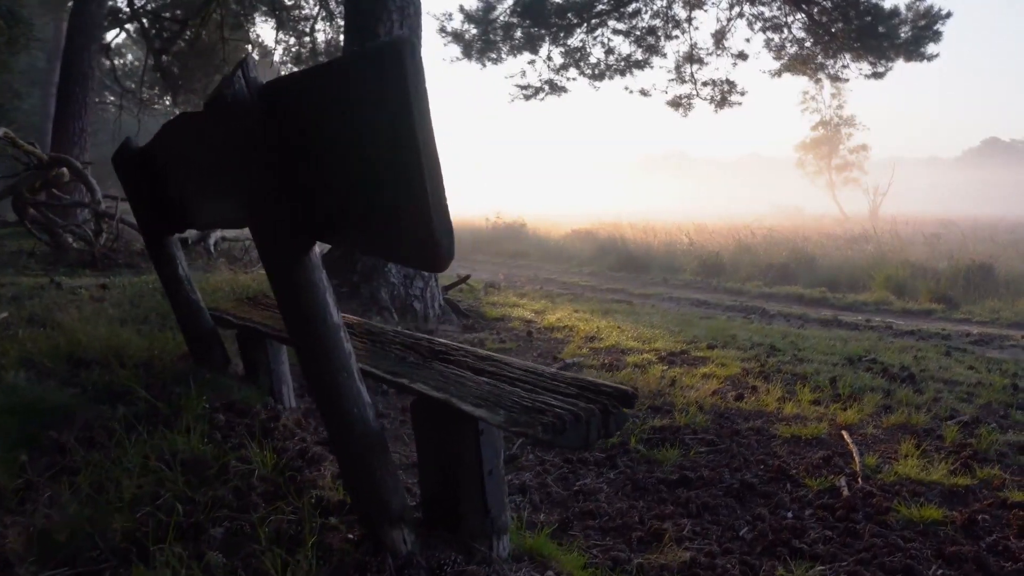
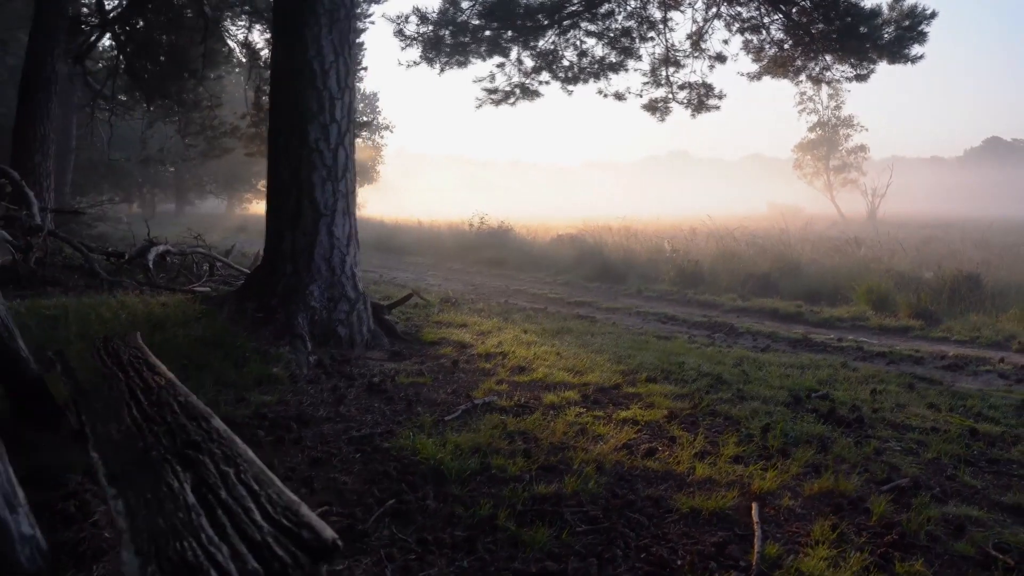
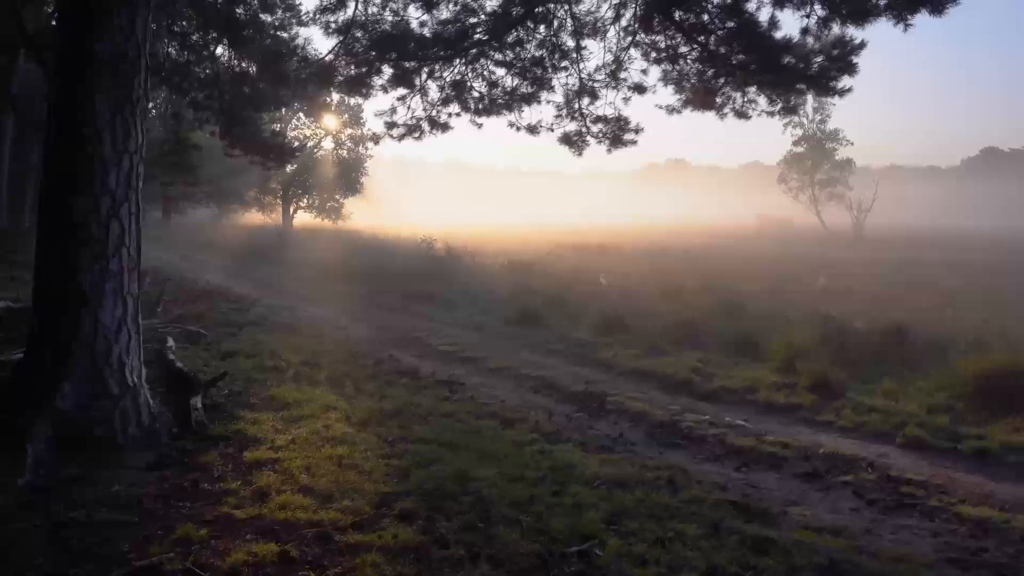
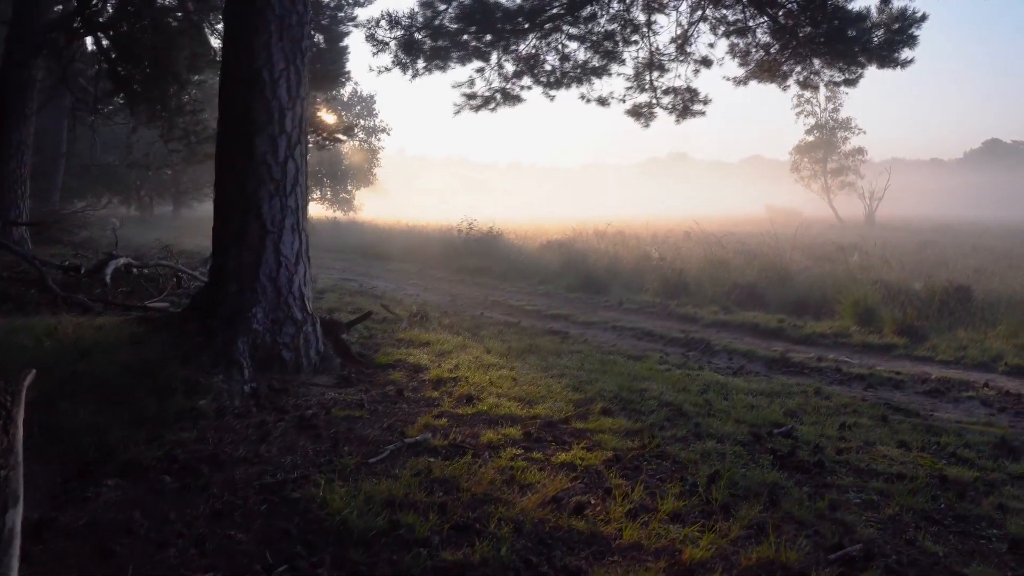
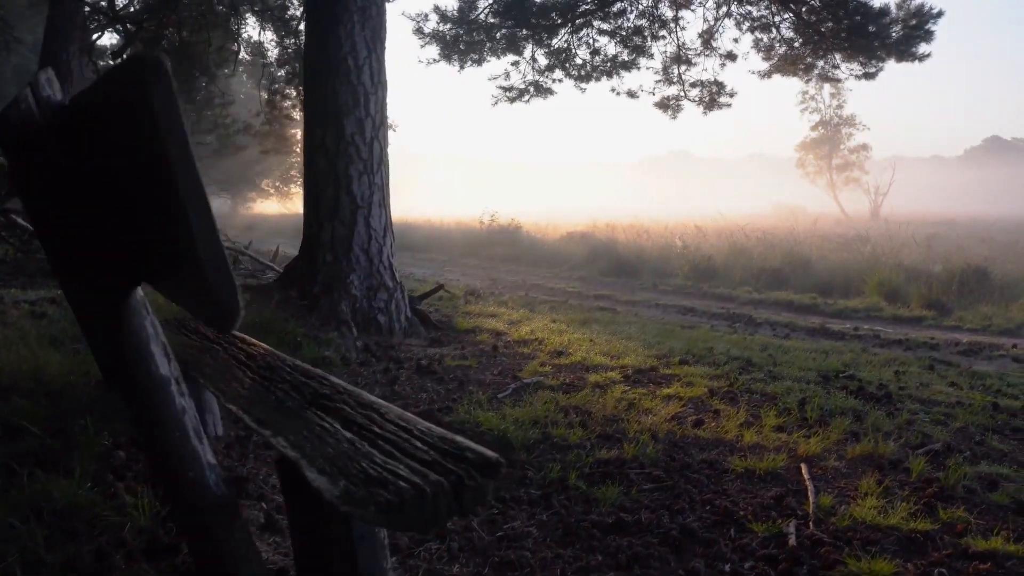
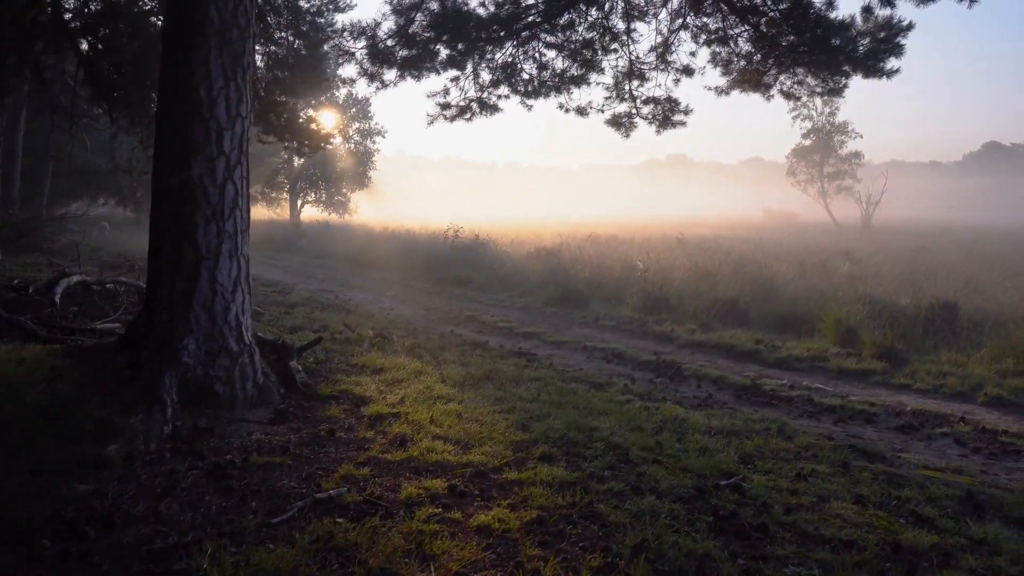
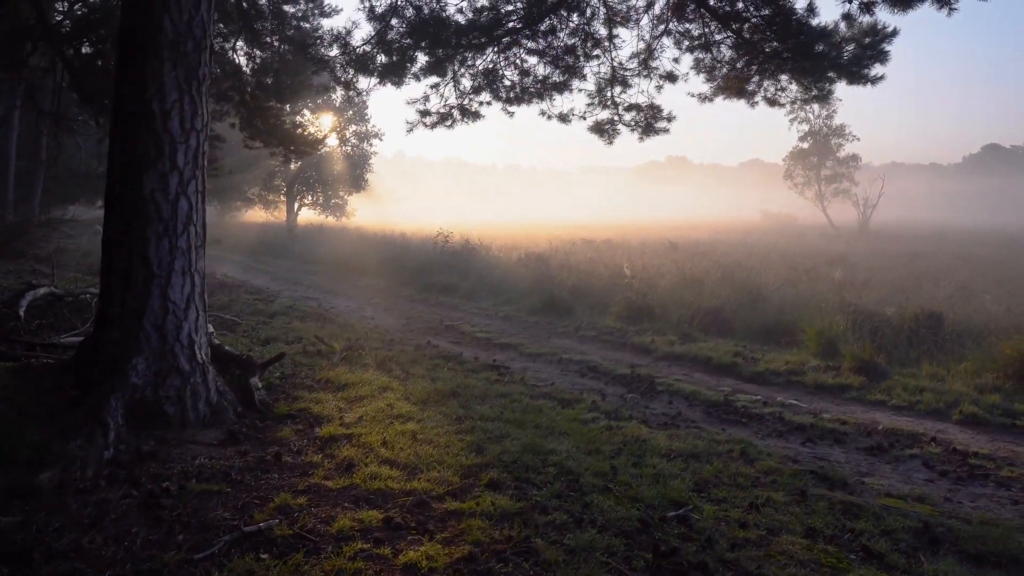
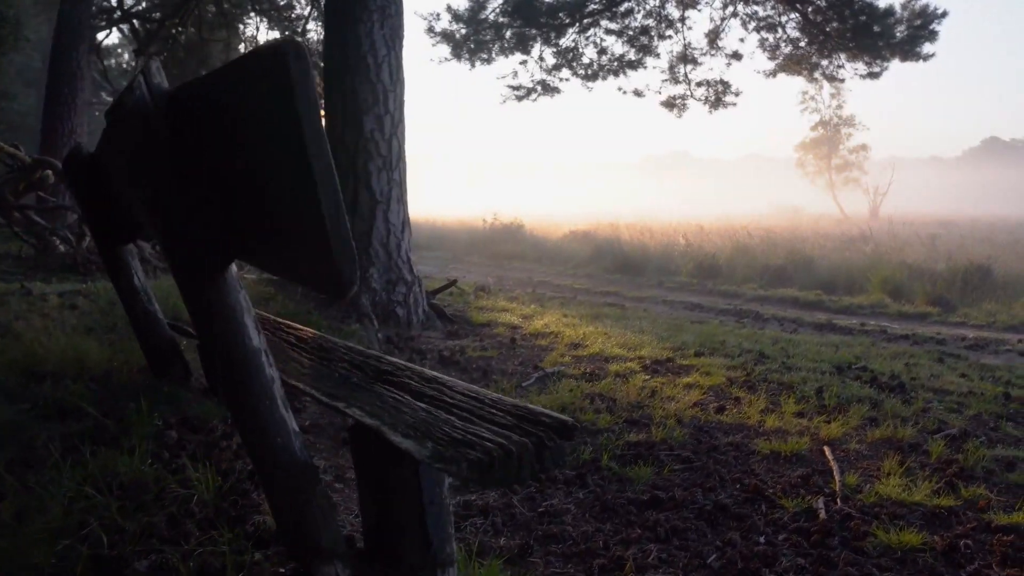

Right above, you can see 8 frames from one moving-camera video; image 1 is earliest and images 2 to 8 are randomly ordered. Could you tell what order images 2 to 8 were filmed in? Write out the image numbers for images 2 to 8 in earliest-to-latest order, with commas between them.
8, 5, 2, 4, 6, 7, 3
